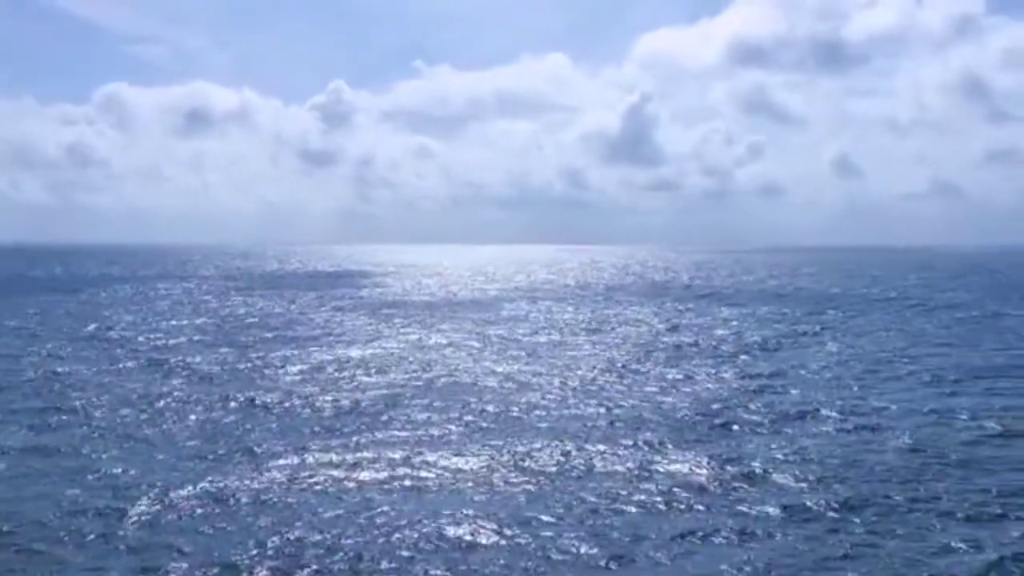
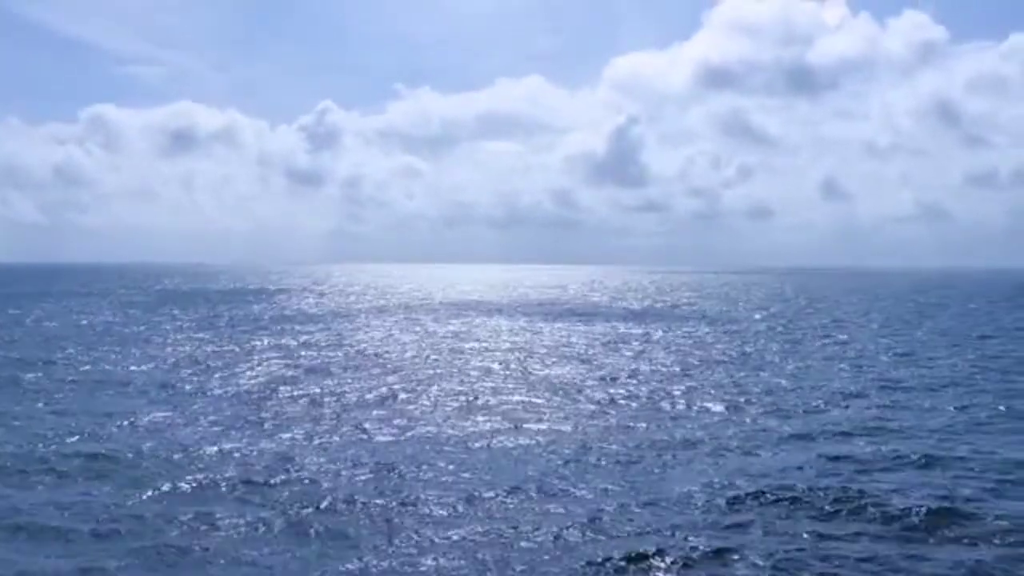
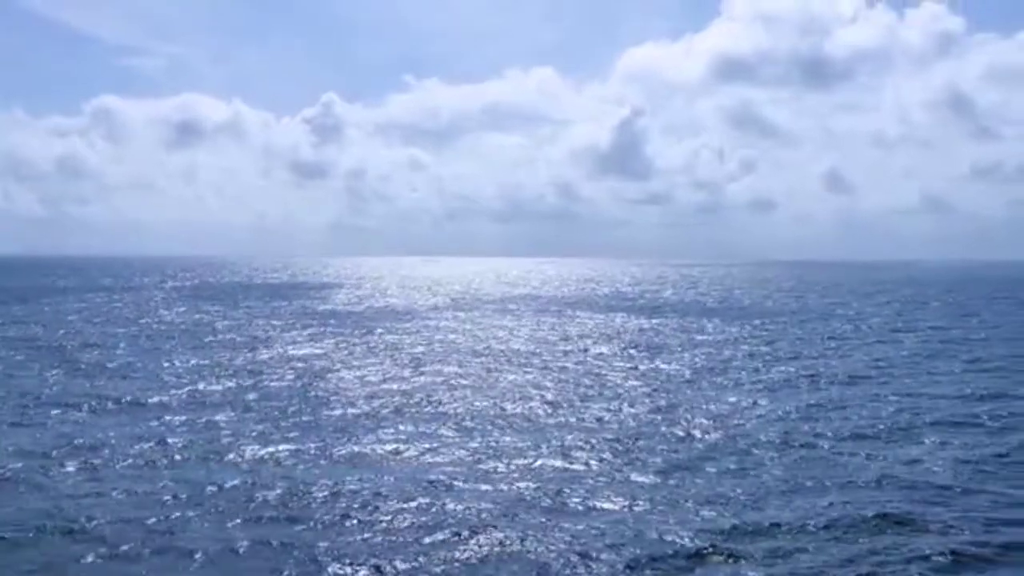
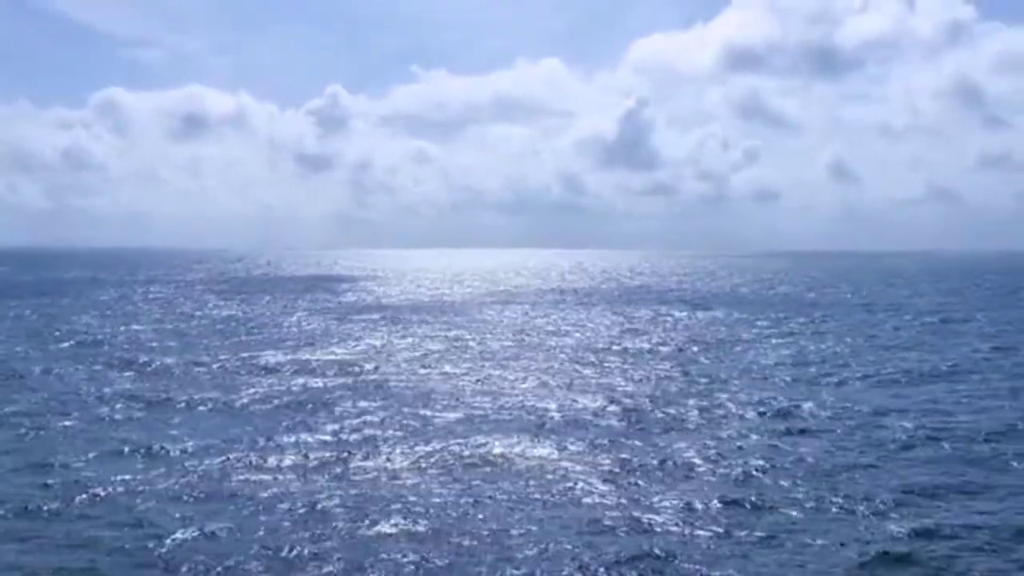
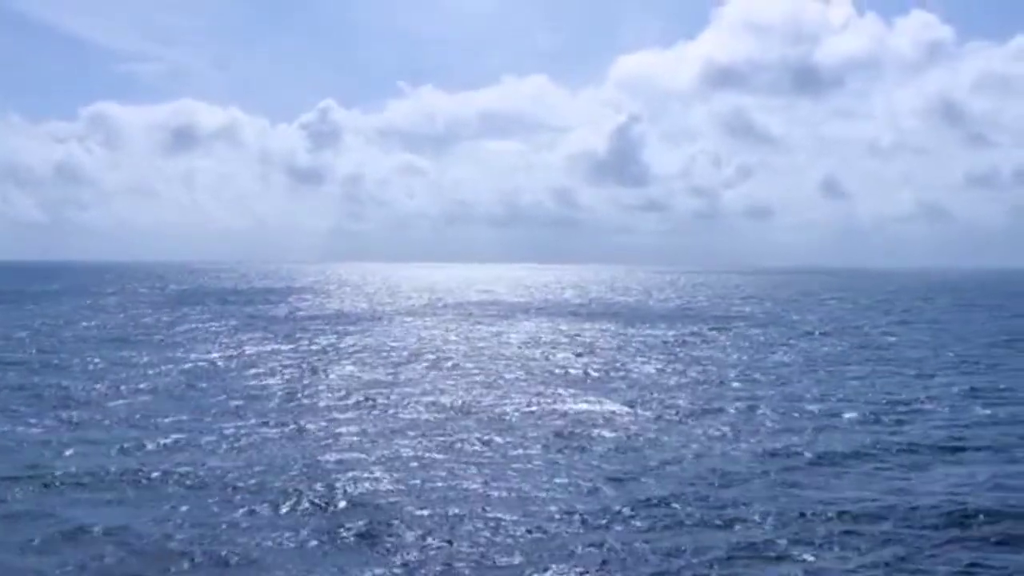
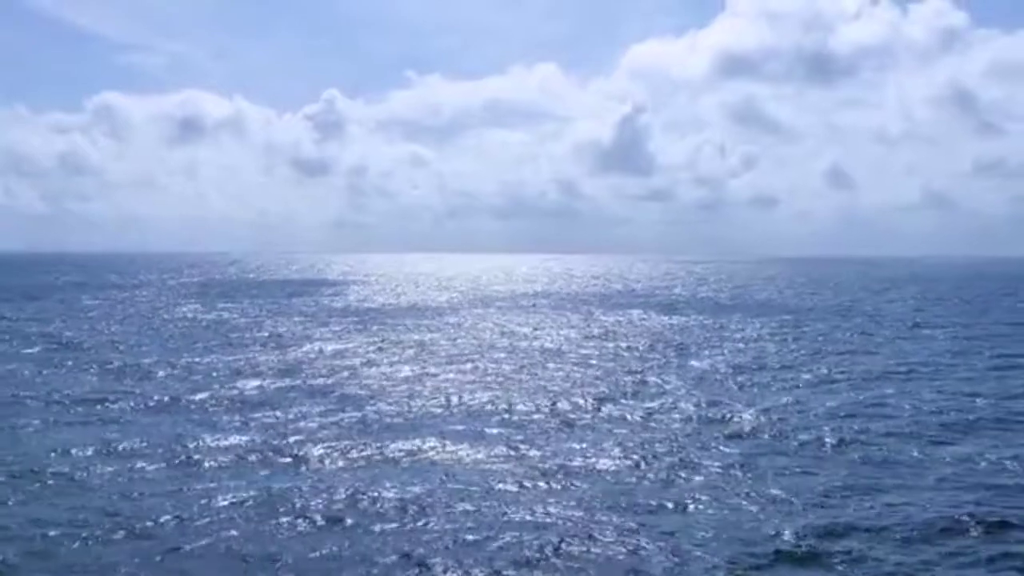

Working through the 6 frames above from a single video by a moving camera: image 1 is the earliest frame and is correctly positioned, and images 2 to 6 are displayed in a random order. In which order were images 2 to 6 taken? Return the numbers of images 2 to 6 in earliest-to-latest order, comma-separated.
4, 6, 3, 5, 2
